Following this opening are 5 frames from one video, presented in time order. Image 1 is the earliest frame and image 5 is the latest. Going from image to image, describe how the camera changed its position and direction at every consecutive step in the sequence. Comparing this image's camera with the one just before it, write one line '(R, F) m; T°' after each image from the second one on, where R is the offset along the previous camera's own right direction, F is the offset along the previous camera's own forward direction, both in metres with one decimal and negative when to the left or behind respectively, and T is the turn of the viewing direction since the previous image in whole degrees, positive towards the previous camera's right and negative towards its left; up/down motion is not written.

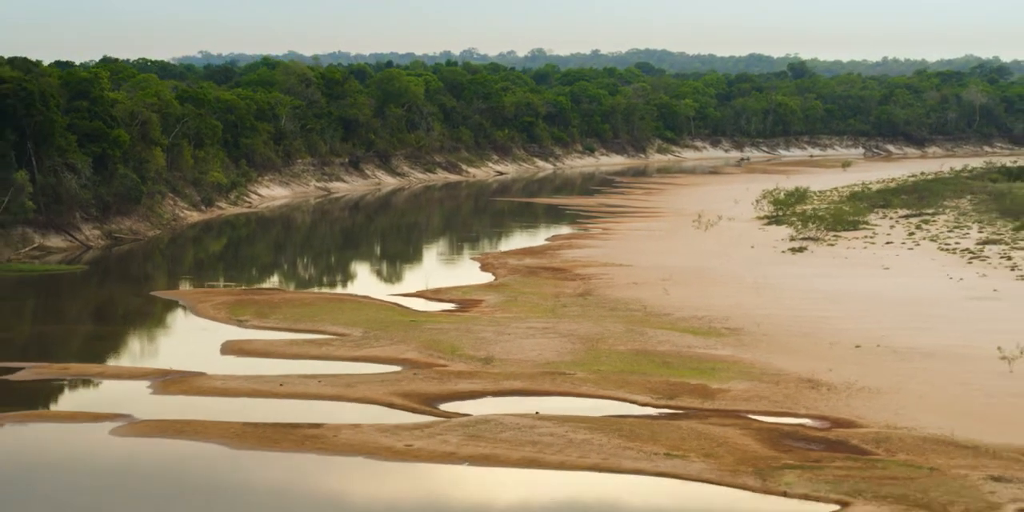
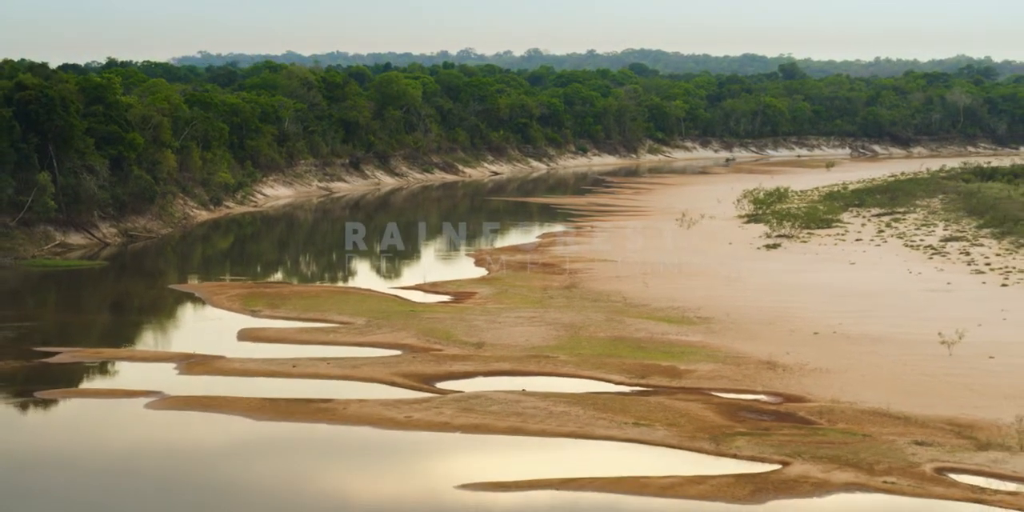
(+0.2, -2.3) m; 0°
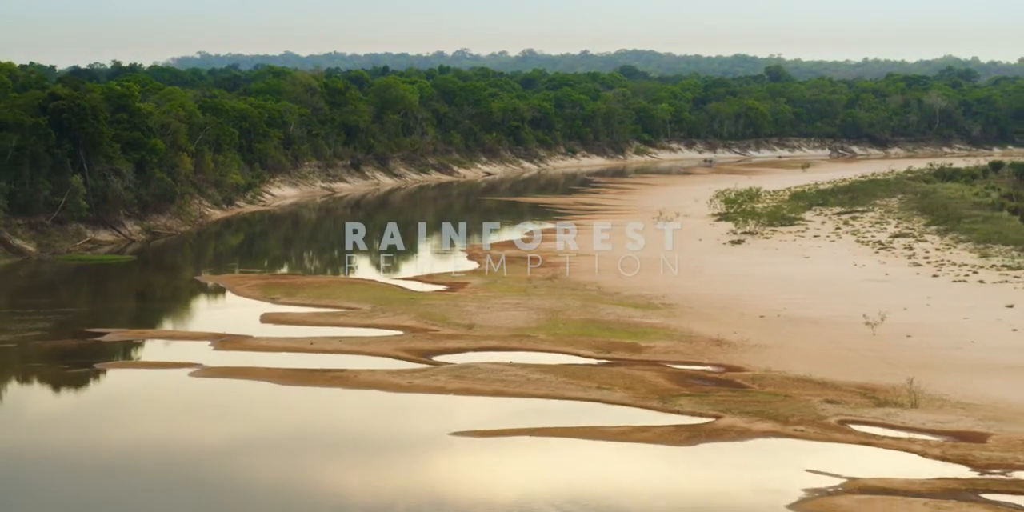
(+0.2, -3.7) m; 0°
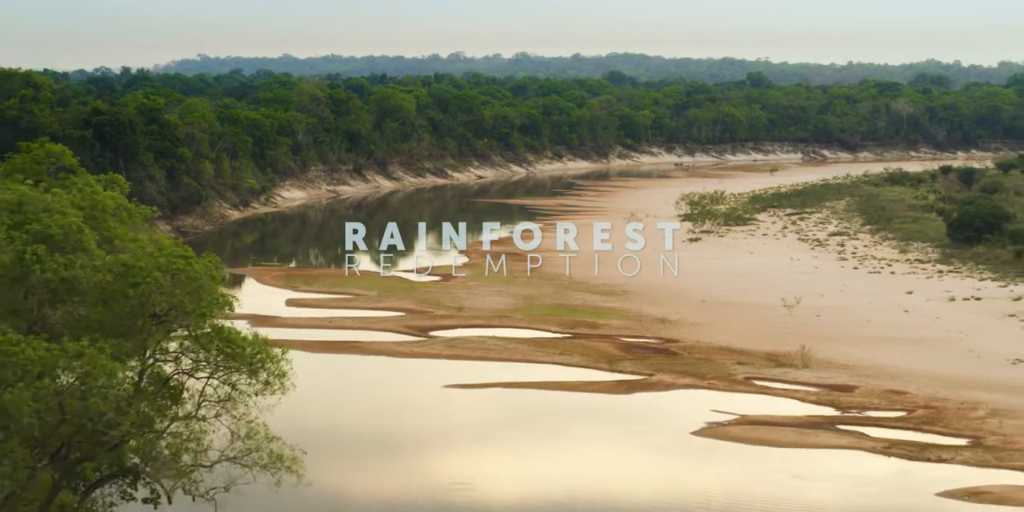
(+0.4, -5.7) m; 0°
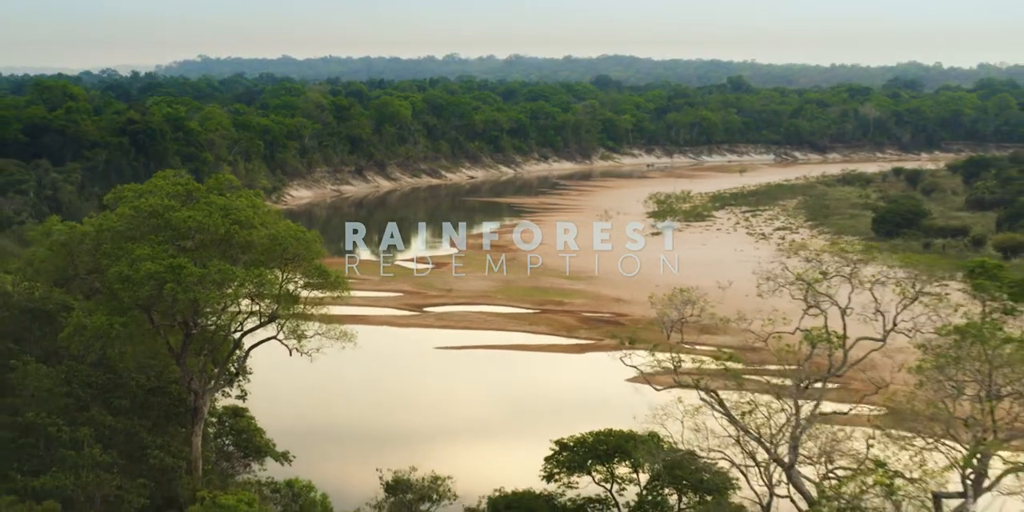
(+0.5, -6.5) m; 0°
